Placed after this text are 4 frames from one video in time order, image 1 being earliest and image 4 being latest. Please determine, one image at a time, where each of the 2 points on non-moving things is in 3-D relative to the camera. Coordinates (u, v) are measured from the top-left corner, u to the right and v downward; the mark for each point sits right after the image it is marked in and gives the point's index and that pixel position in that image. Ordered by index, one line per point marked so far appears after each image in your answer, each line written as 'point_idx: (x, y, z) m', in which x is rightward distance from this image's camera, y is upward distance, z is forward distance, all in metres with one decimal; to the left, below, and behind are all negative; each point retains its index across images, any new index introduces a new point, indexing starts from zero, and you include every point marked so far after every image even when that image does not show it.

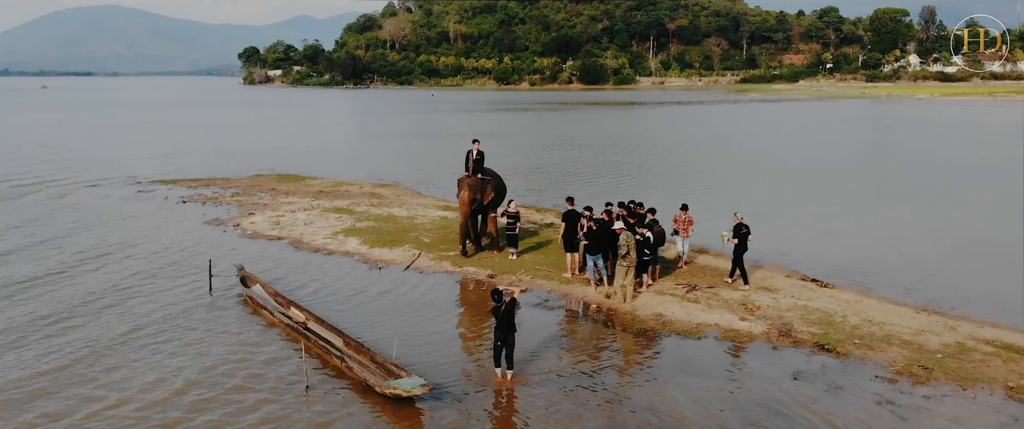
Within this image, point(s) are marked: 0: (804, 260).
0: (+6.1, -1.0, +16.0) m
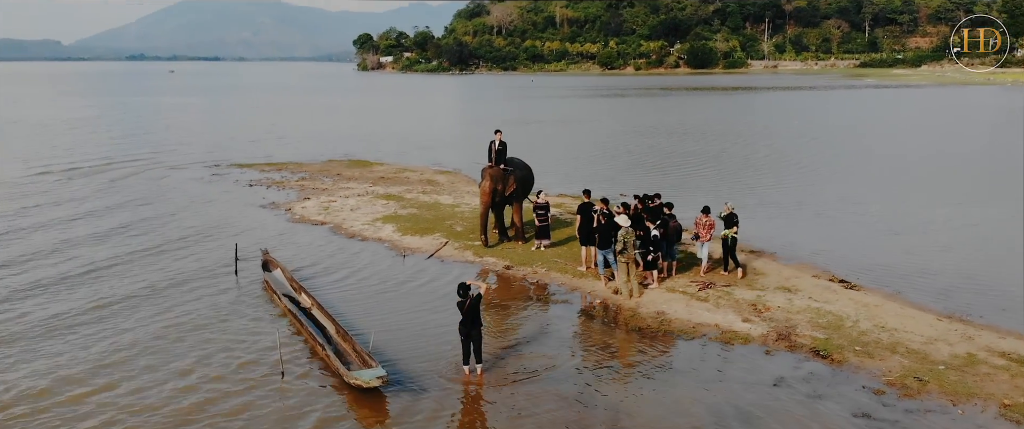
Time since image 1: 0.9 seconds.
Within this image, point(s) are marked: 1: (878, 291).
0: (+6.6, -0.9, +15.4) m
1: (+6.2, -1.3, +13.0) m
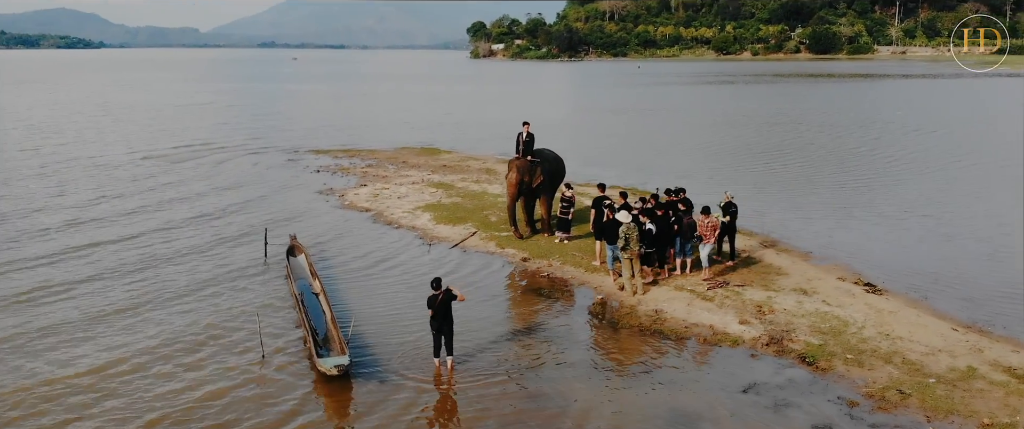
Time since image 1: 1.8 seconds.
0: (+6.9, -0.9, +14.7) m
1: (+6.3, -1.3, +12.4) m
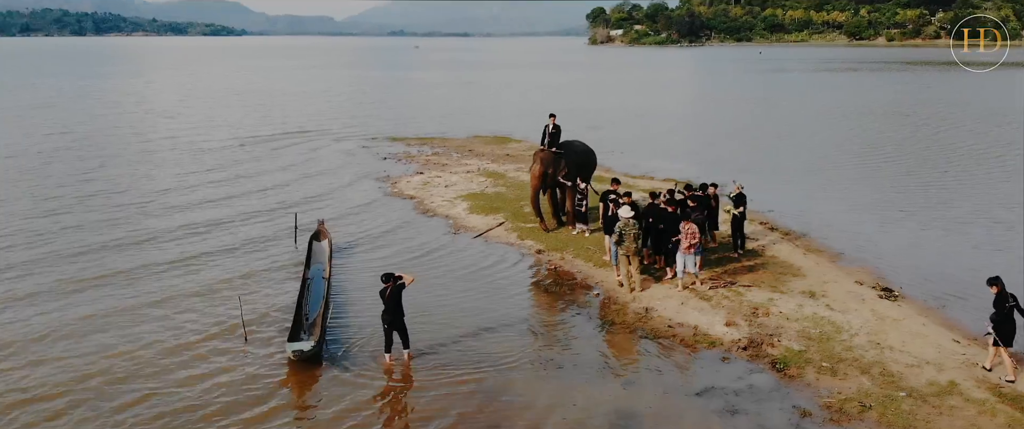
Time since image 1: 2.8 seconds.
0: (+7.1, -0.9, +14.0) m
1: (+6.2, -1.4, +11.8) m
